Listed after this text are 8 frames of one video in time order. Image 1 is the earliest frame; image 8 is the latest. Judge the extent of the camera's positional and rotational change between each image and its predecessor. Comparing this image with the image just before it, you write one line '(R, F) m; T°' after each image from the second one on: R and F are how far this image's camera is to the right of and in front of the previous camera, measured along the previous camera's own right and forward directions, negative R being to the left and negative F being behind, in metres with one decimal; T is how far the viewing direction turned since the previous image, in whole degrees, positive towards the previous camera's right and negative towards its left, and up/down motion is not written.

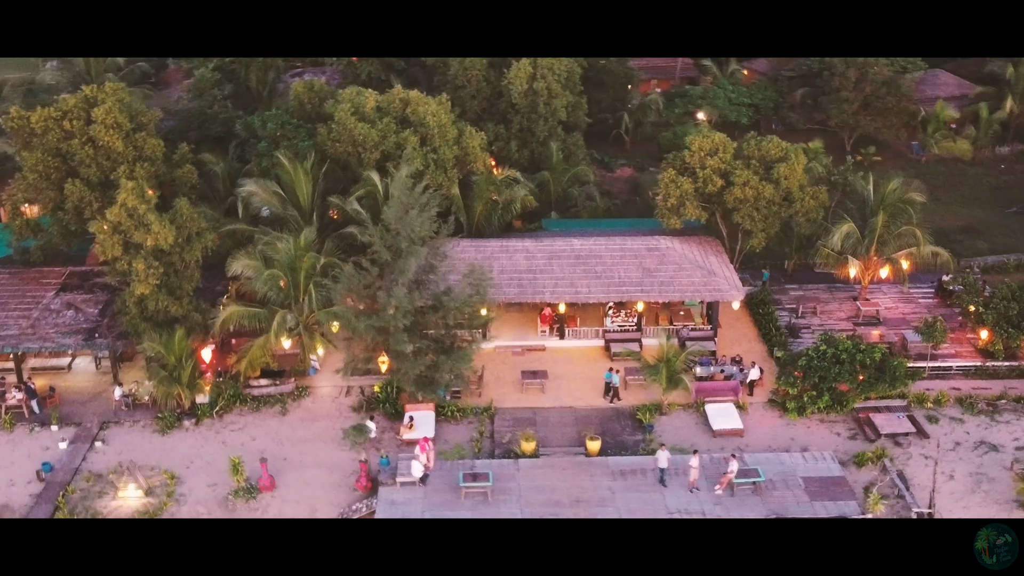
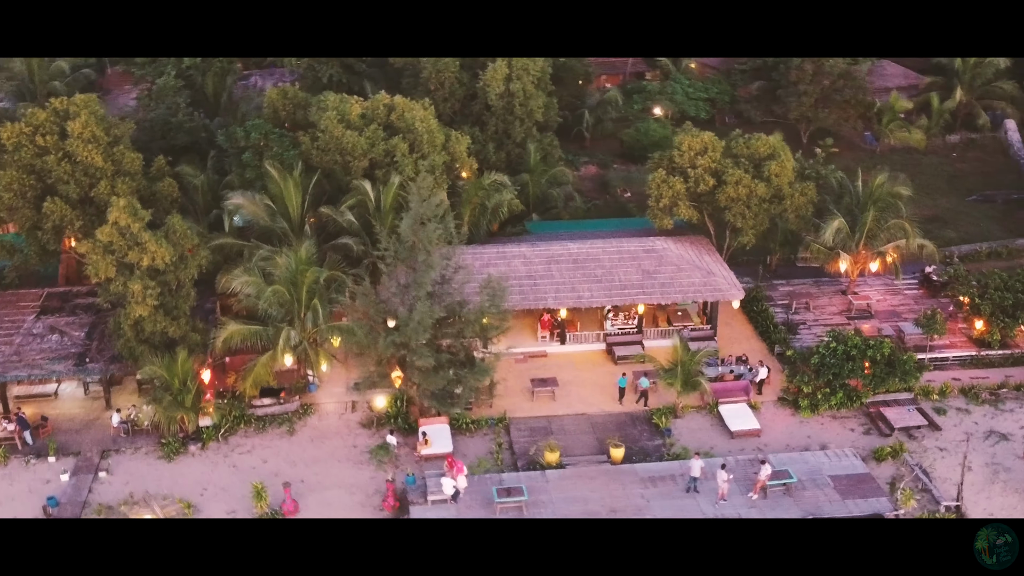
(-1.7, +0.3) m; +5°
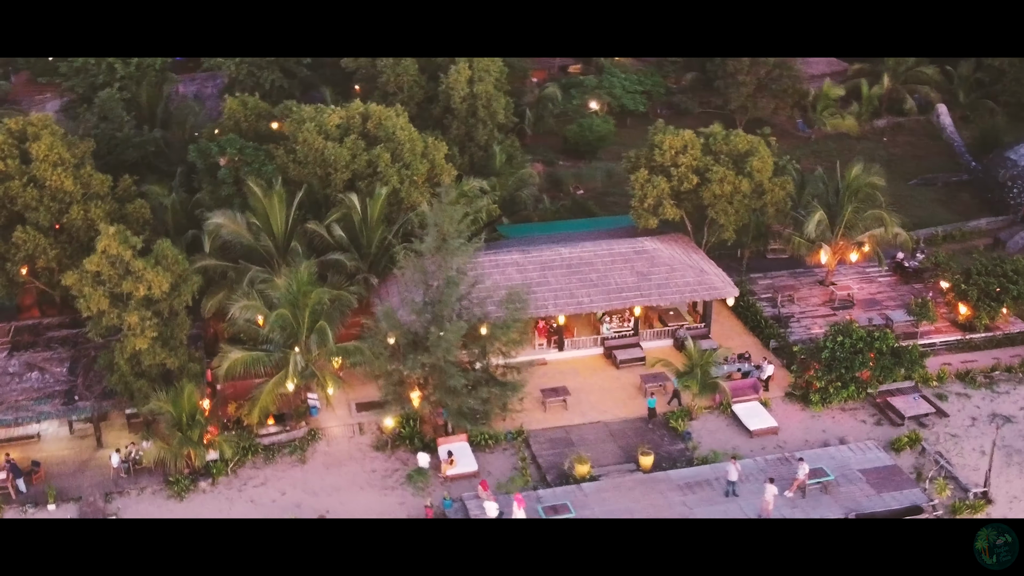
(-2.3, +0.5) m; +7°
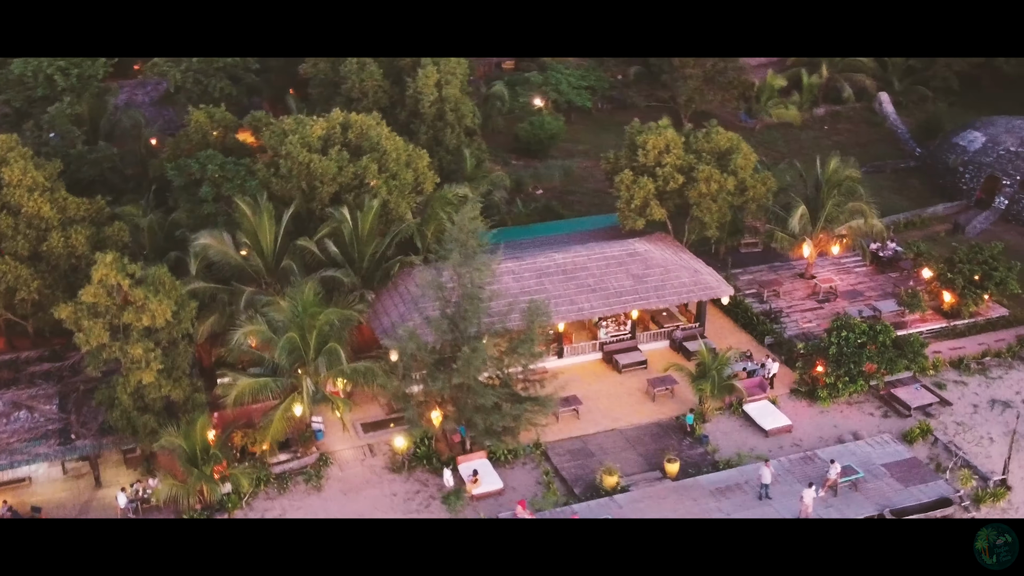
(-2.0, +0.5) m; +6°
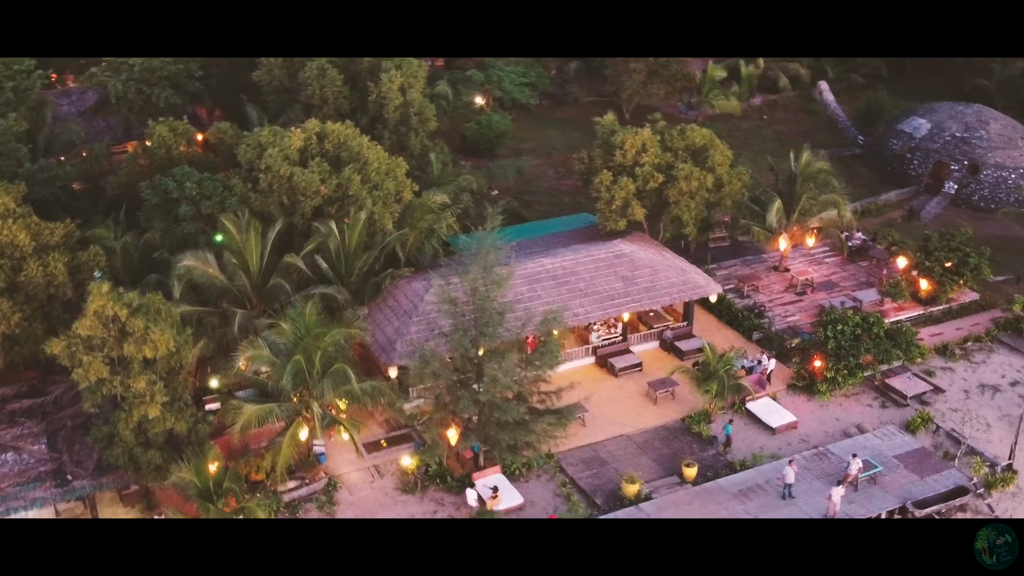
(-1.8, +0.5) m; +6°
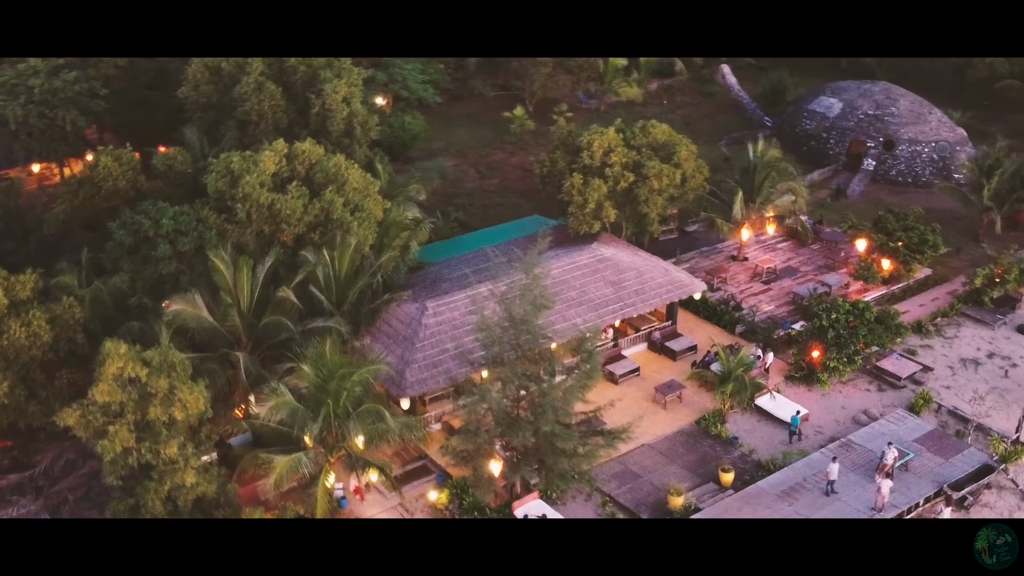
(-3.1, +0.9) m; +9°
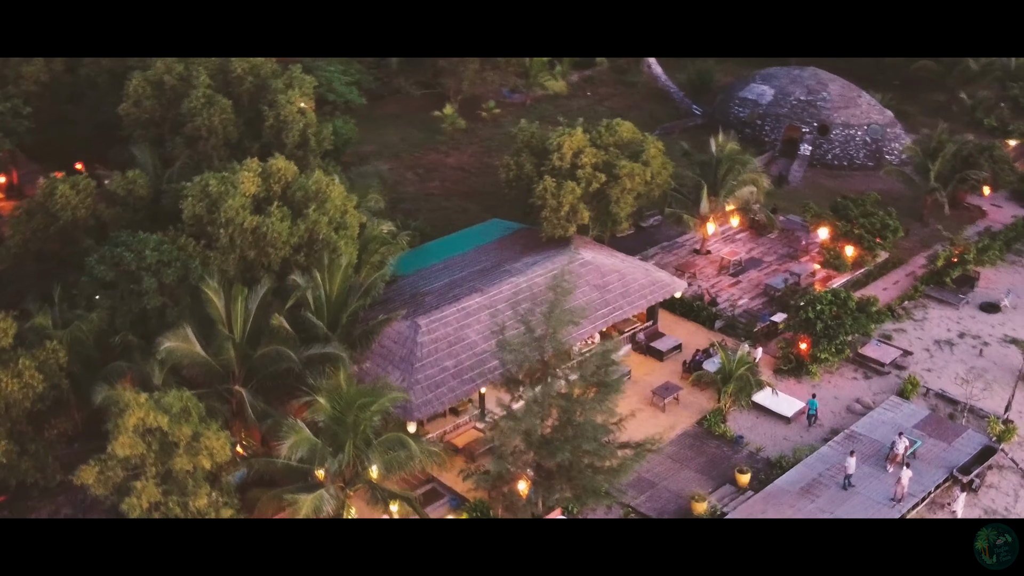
(-2.1, +0.6) m; +7°
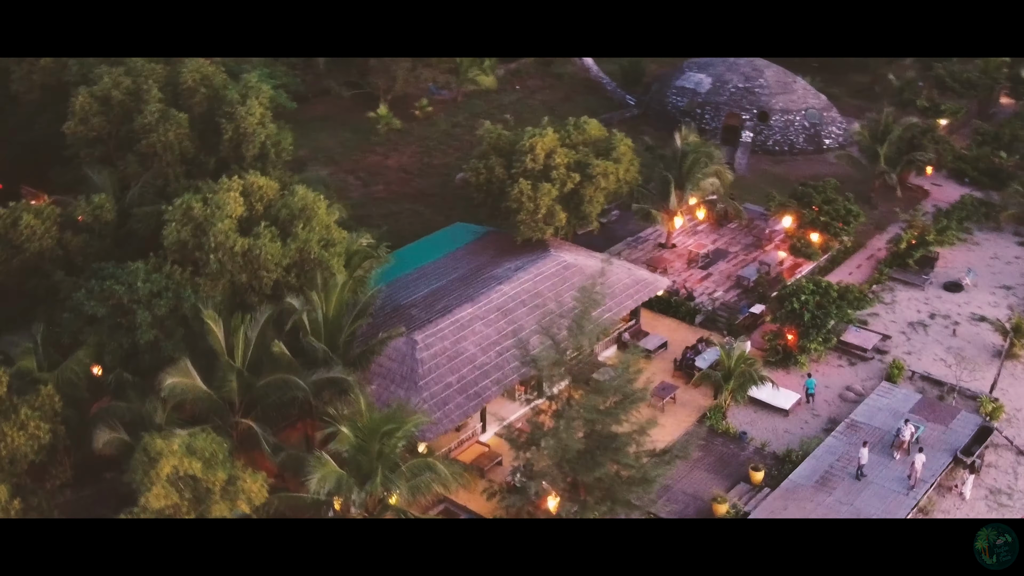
(-1.9, +0.5) m; +6°
